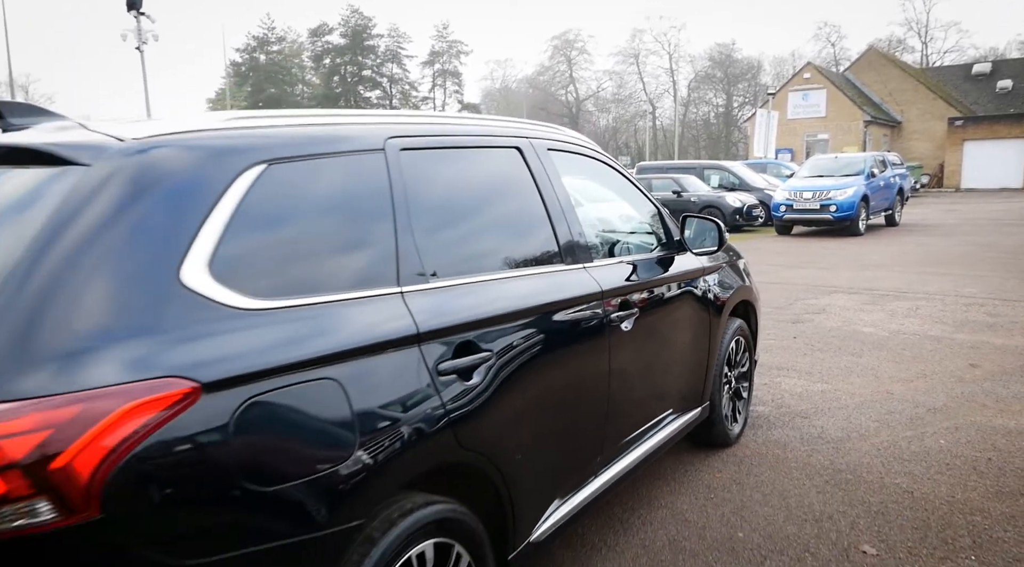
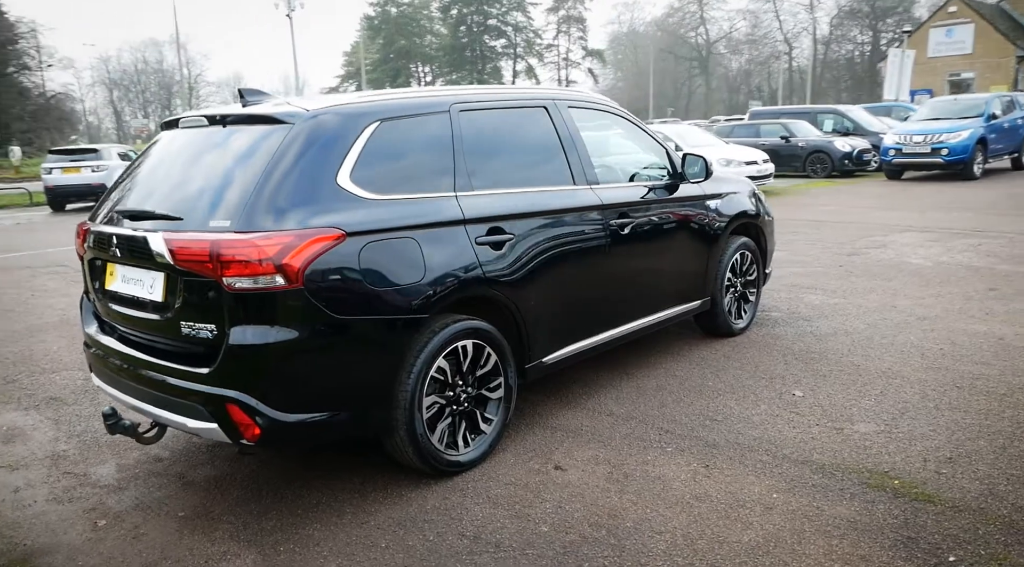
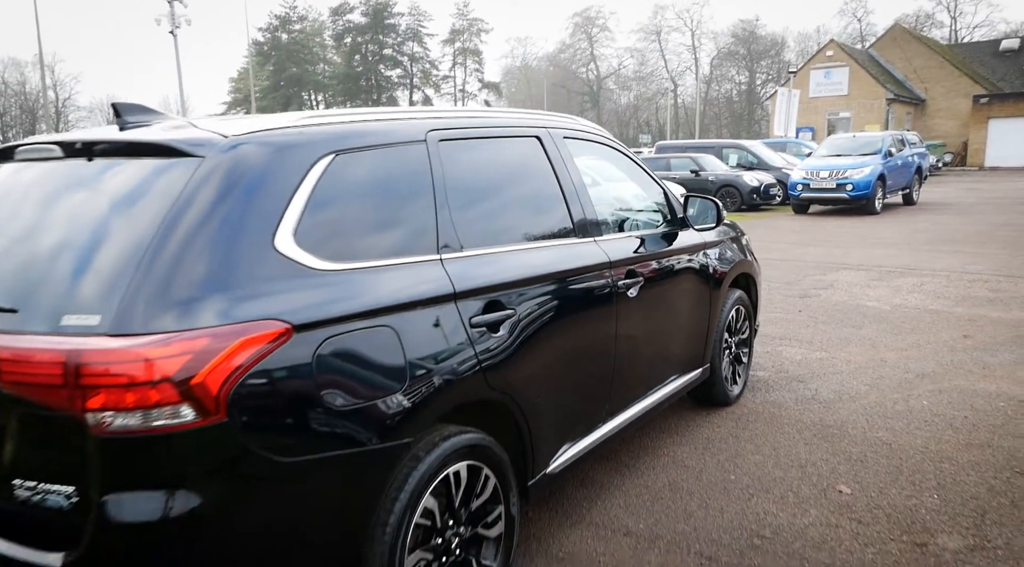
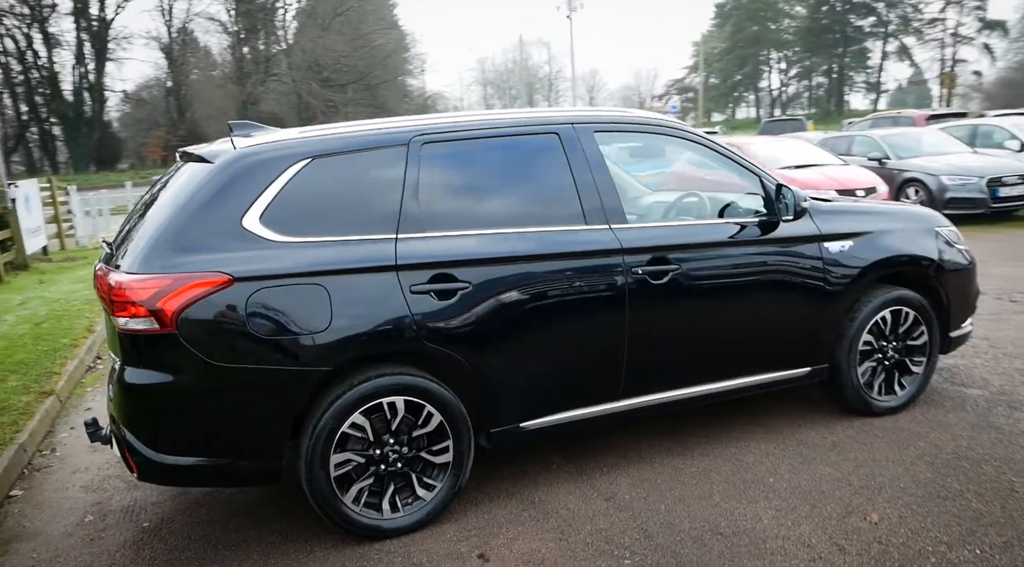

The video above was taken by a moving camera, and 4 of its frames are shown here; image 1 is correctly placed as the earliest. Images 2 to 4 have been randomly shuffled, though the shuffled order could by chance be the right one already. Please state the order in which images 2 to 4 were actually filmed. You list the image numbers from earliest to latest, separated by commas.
3, 2, 4
